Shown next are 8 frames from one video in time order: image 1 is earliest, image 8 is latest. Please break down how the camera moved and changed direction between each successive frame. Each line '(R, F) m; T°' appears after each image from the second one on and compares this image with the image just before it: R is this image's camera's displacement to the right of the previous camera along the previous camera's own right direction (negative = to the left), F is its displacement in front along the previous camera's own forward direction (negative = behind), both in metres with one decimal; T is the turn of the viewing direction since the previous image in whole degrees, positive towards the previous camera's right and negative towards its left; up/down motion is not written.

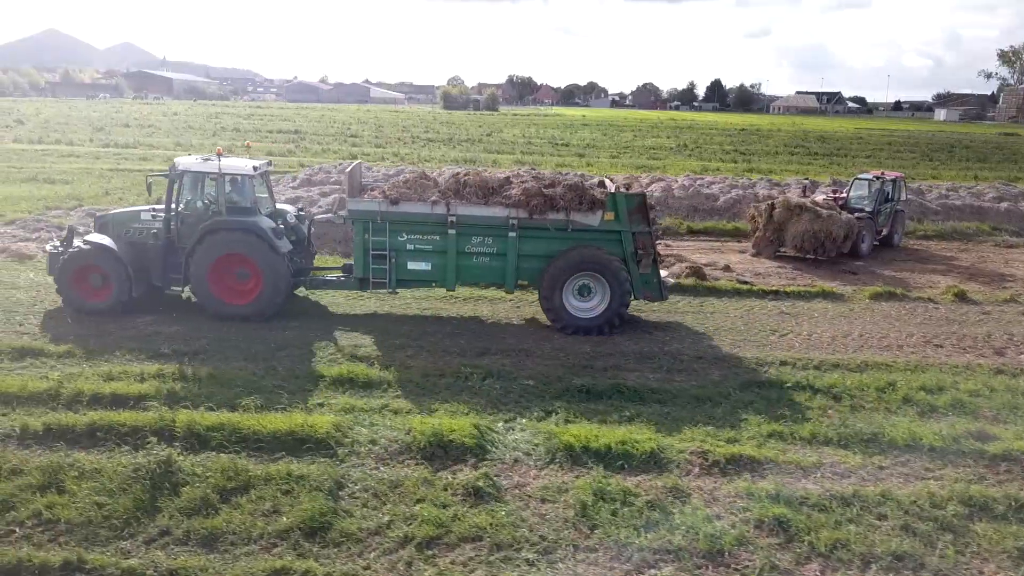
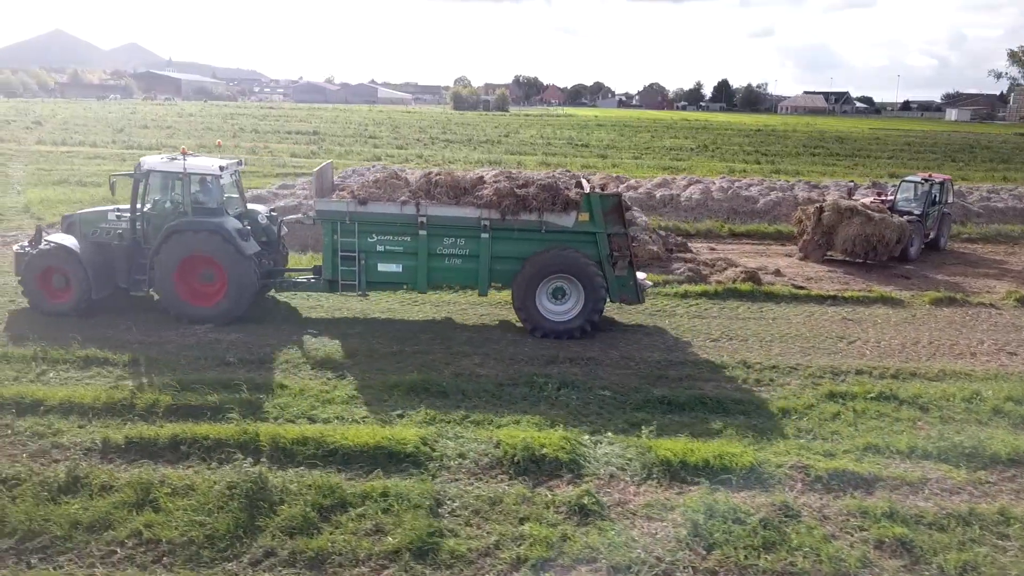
(-0.6, +0.2) m; 0°
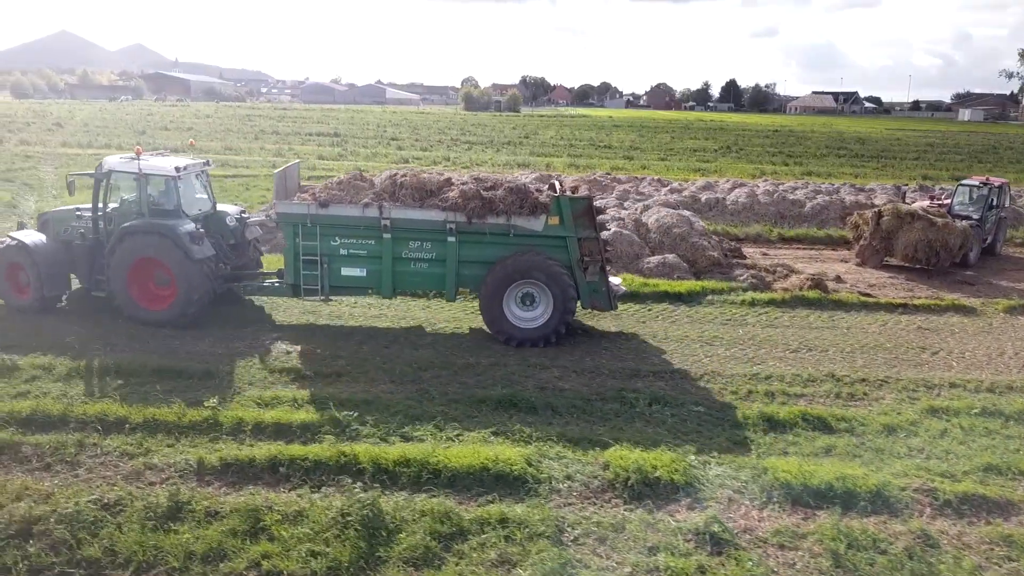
(-0.7, +0.2) m; 0°
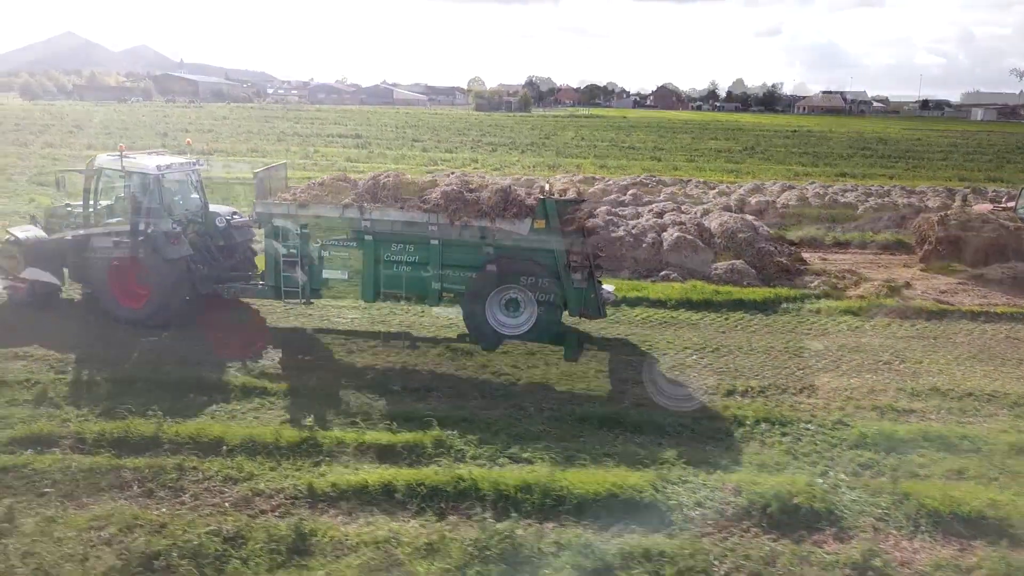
(-0.7, +0.3) m; 0°
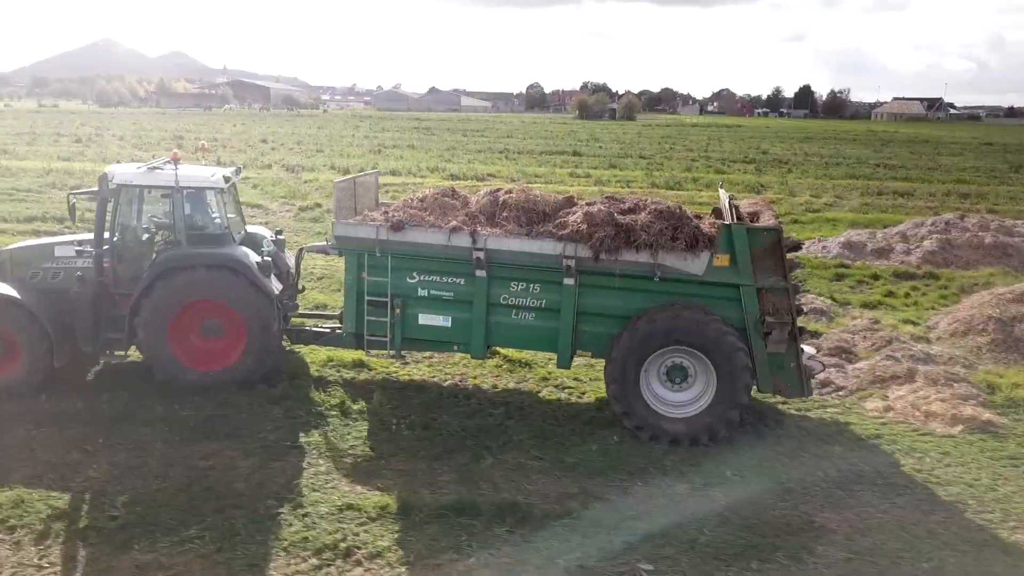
(-0.7, +0.2) m; 0°
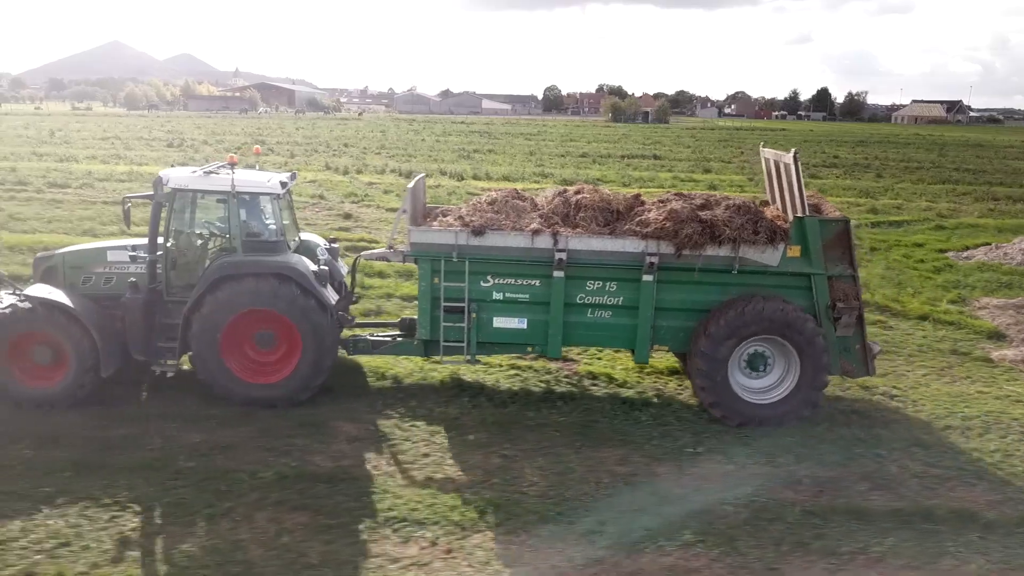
(-3.4, -0.2) m; -1°
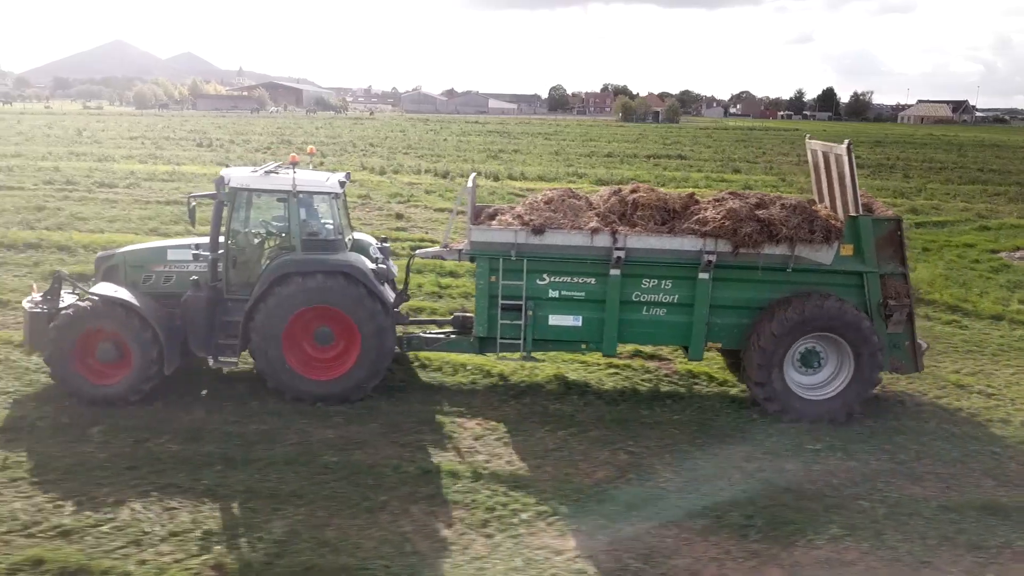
(-1.1, -0.2) m; 0°
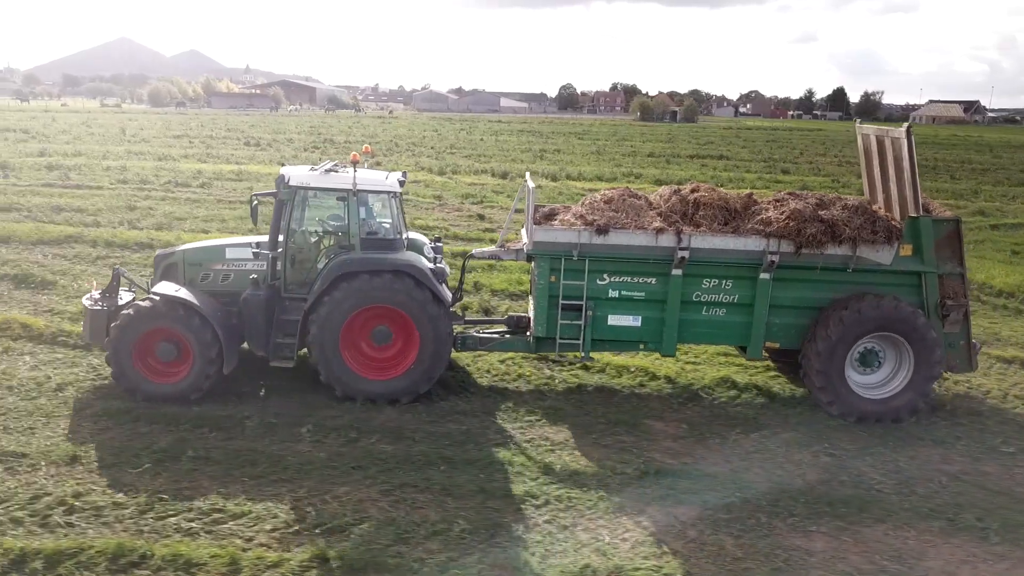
(-1.7, -0.1) m; 0°
